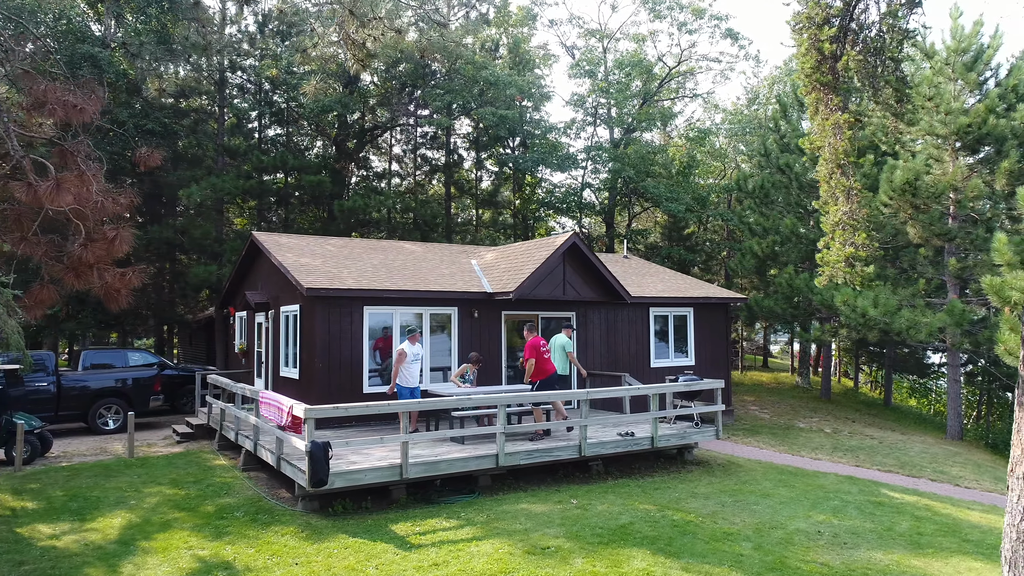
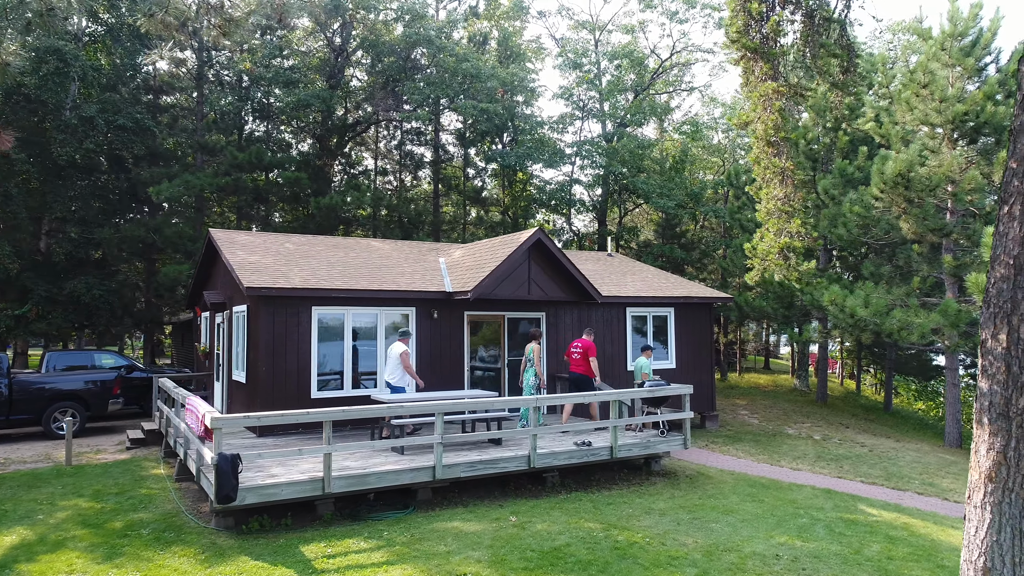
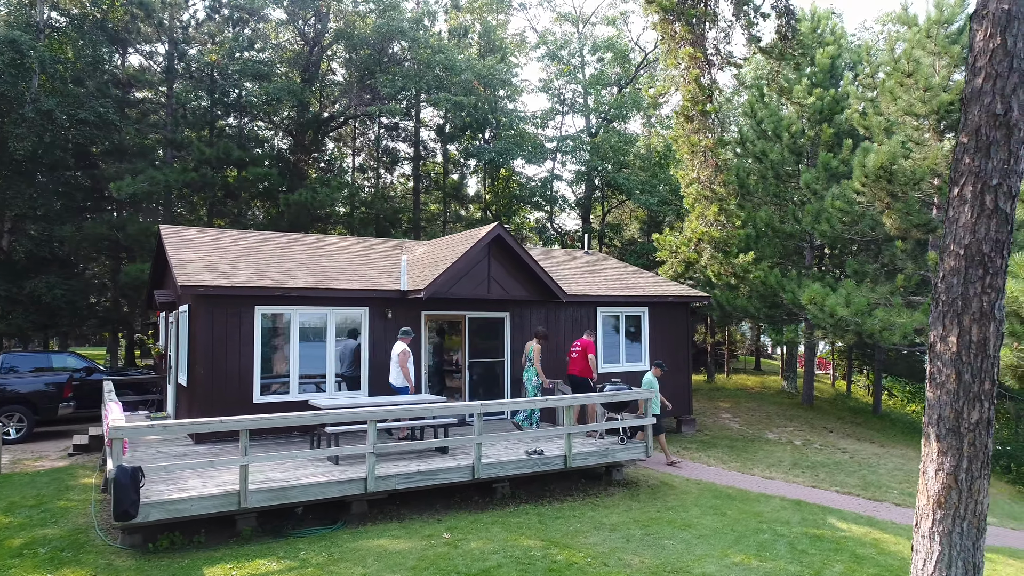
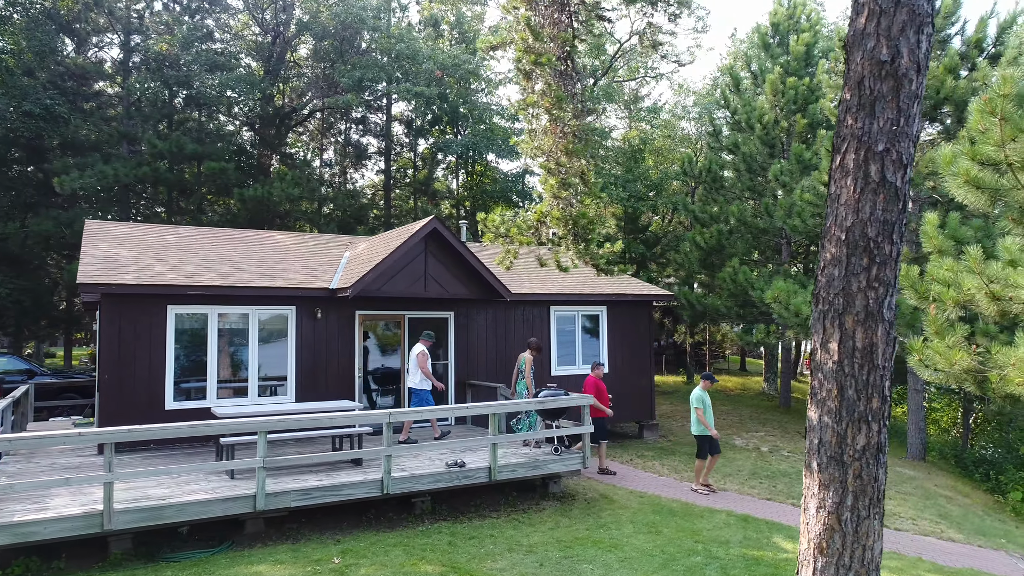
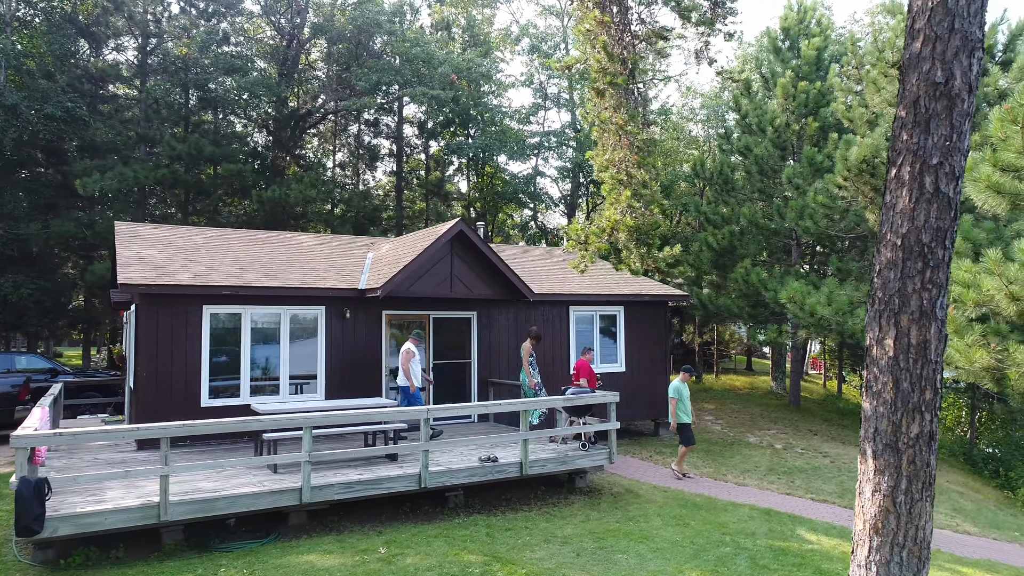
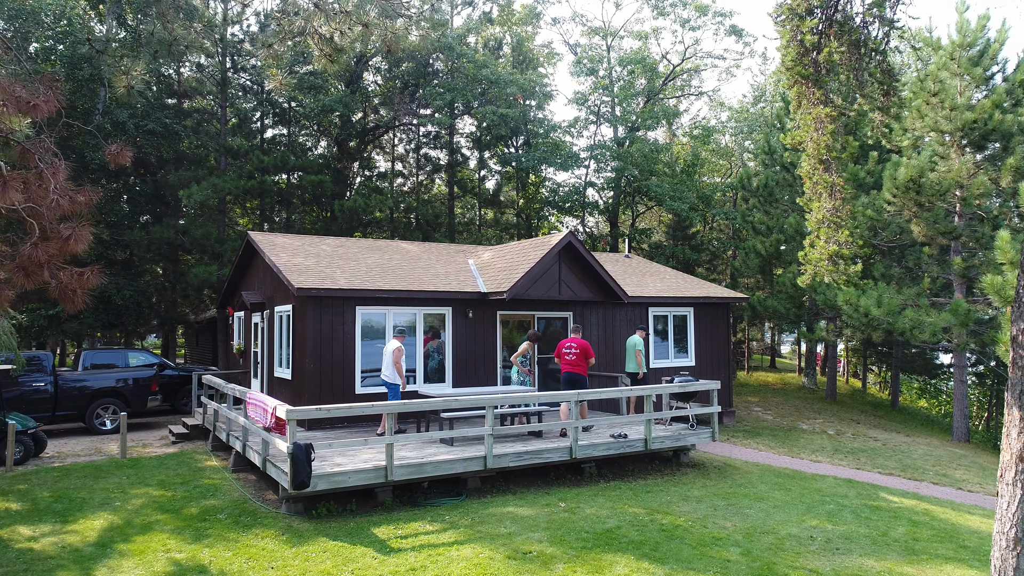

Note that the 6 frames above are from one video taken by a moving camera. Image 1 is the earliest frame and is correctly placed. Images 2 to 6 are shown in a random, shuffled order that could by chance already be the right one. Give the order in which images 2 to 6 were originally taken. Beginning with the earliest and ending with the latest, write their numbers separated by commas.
6, 2, 3, 5, 4
